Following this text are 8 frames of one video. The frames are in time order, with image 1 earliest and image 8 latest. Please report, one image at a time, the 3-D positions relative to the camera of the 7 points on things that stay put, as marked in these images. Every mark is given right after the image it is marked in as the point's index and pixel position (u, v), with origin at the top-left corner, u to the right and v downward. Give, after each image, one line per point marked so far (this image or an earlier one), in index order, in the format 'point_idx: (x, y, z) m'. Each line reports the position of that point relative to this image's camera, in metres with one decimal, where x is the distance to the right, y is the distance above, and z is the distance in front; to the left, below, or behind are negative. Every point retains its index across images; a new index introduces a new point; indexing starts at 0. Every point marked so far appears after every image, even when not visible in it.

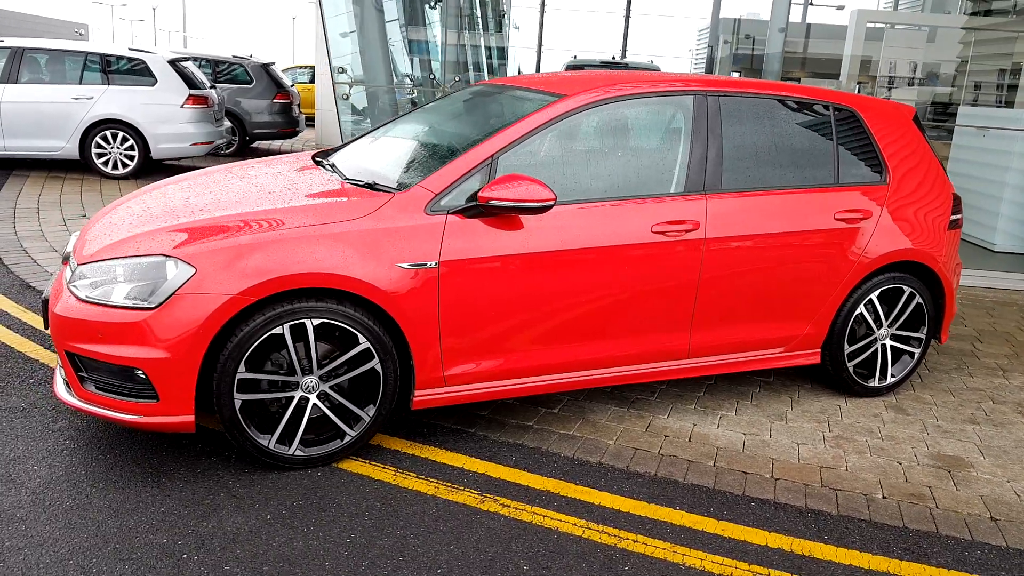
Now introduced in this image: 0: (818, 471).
0: (+1.3, -0.8, +3.4) m
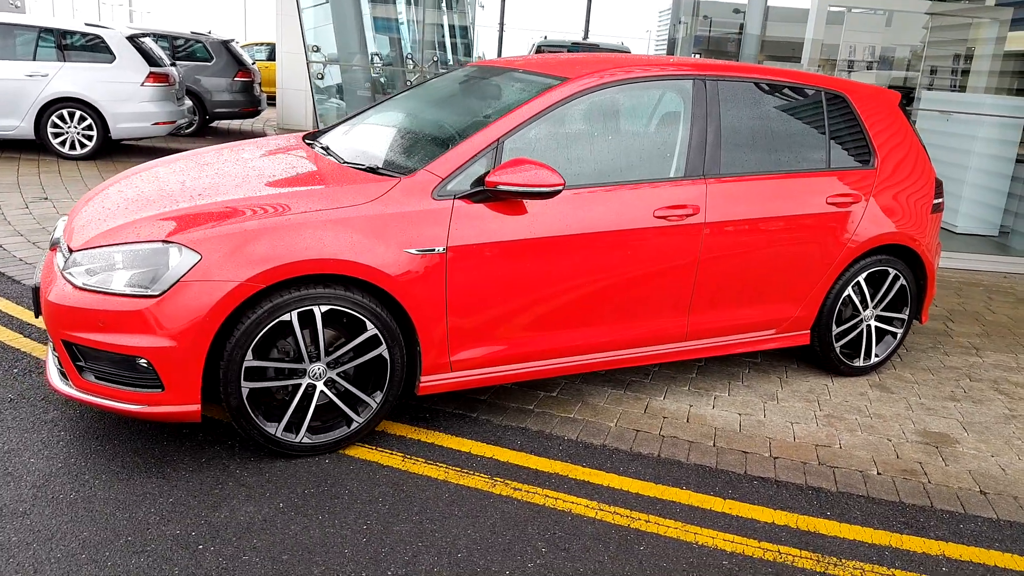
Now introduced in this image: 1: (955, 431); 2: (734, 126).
0: (+1.3, -0.7, +3.5) m
1: (+2.1, -0.7, +3.8) m
2: (+1.1, +0.8, +3.9) m
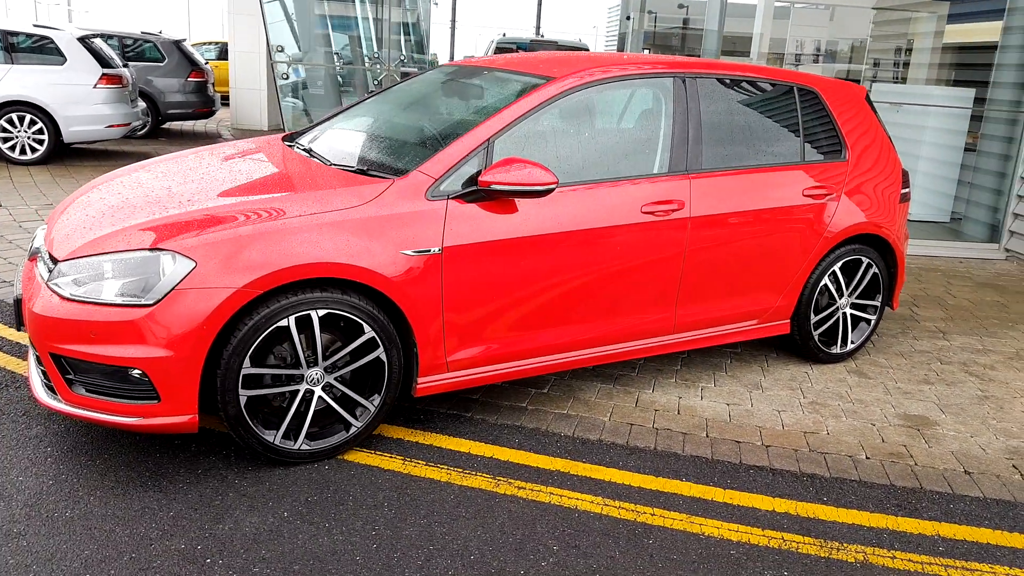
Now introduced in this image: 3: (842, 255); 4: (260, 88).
0: (+1.3, -0.7, +3.6) m
1: (+2.1, -0.6, +3.9) m
2: (+1.0, +0.8, +3.9) m
3: (+1.8, +0.2, +4.3) m
4: (-4.4, +3.5, +13.8) m
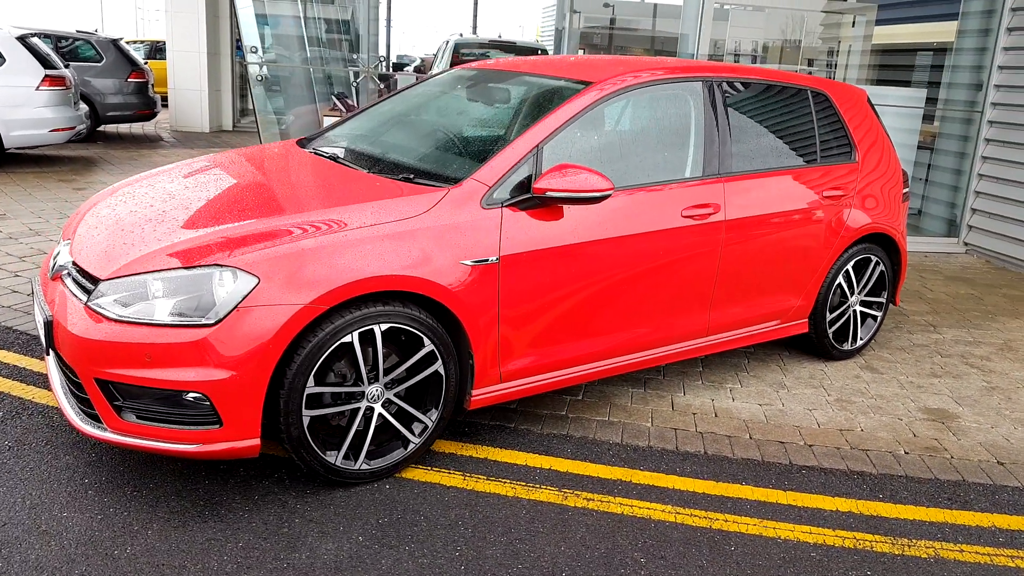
0: (+1.5, -0.7, +3.7) m
1: (+2.2, -0.6, +4.1) m
2: (+1.1, +0.8, +3.9) m
3: (+1.9, +0.2, +4.4) m
4: (-5.2, +3.3, +13.3) m
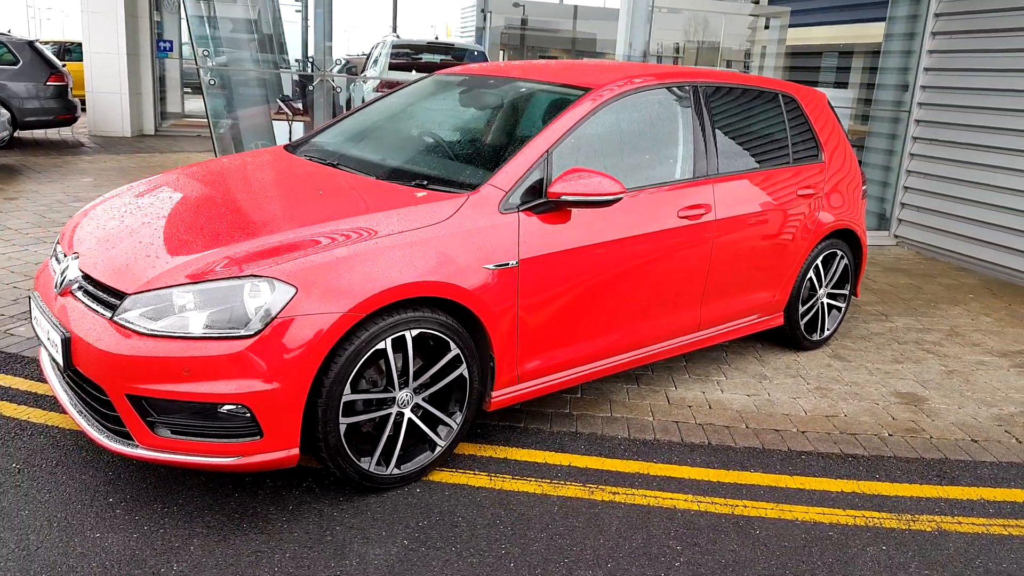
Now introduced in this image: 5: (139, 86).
0: (+1.5, -0.6, +3.9) m
1: (+2.2, -0.6, +4.4) m
2: (+1.1, +0.8, +4.1) m
3: (+1.8, +0.2, +4.6) m
4: (-6.2, +3.1, +12.8) m
5: (-6.1, +3.3, +13.2) m
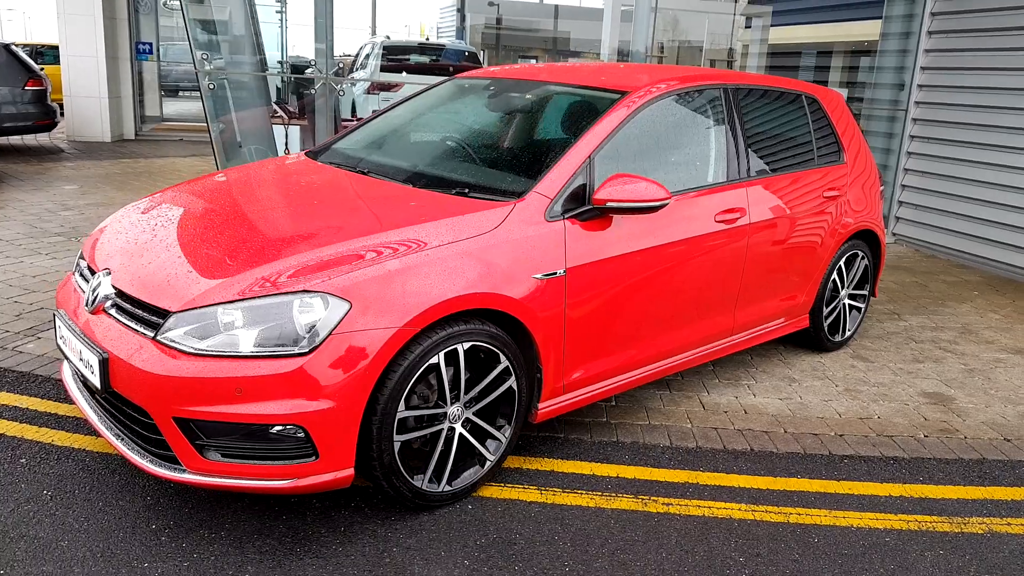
0: (+1.7, -0.6, +3.9) m
1: (+2.4, -0.6, +4.4) m
2: (+1.2, +0.8, +4.1) m
3: (+1.9, +0.2, +4.6) m
4: (-6.4, +3.0, +12.5) m
5: (-6.3, +3.2, +12.9) m
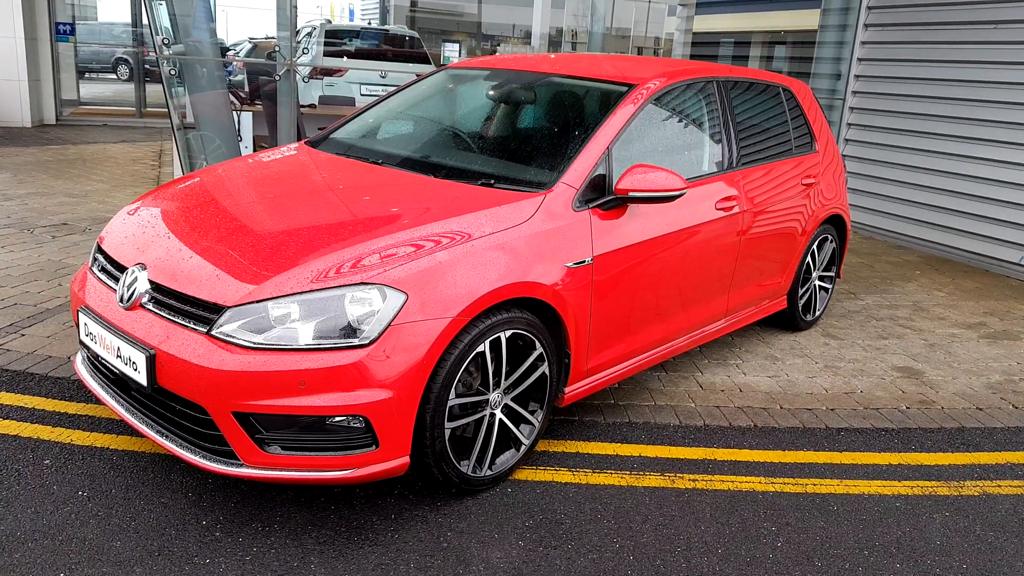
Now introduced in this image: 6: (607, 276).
0: (+1.7, -0.6, +4.1) m
1: (+2.3, -0.4, +4.7) m
2: (+1.2, +0.9, +4.3) m
3: (+1.9, +0.3, +4.9) m
4: (-7.3, +3.1, +11.8) m
5: (-7.2, +3.3, +12.2) m
6: (+0.4, 0.0, +3.3) m
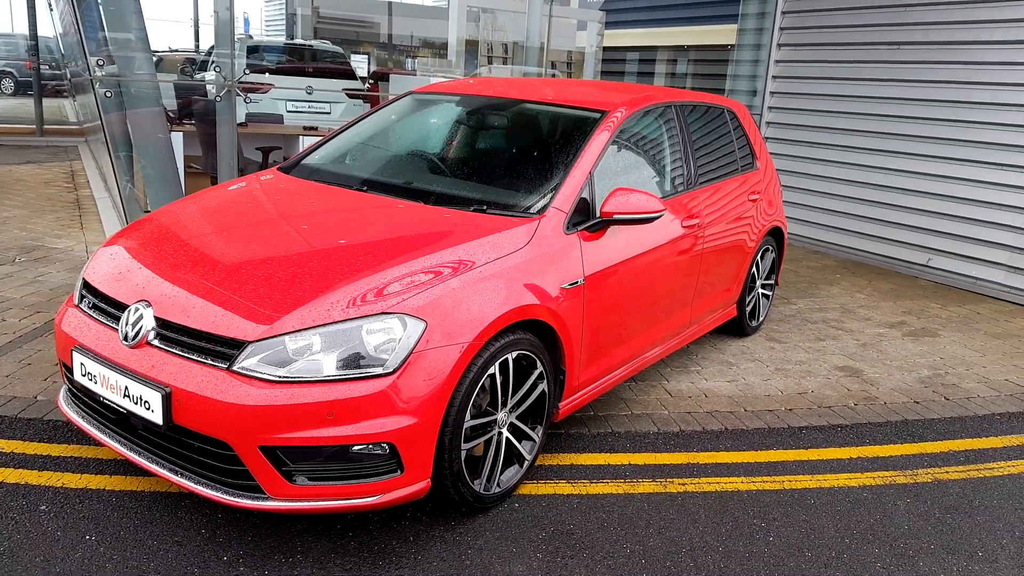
0: (+1.6, -0.6, +4.4) m
1: (+2.1, -0.5, +5.1) m
2: (+1.0, +0.8, +4.5) m
3: (+1.6, +0.3, +5.2) m
4: (-8.3, +2.7, +11.1) m
5: (-8.3, +2.9, +11.5) m
6: (+0.3, 0.0, +3.4) m
